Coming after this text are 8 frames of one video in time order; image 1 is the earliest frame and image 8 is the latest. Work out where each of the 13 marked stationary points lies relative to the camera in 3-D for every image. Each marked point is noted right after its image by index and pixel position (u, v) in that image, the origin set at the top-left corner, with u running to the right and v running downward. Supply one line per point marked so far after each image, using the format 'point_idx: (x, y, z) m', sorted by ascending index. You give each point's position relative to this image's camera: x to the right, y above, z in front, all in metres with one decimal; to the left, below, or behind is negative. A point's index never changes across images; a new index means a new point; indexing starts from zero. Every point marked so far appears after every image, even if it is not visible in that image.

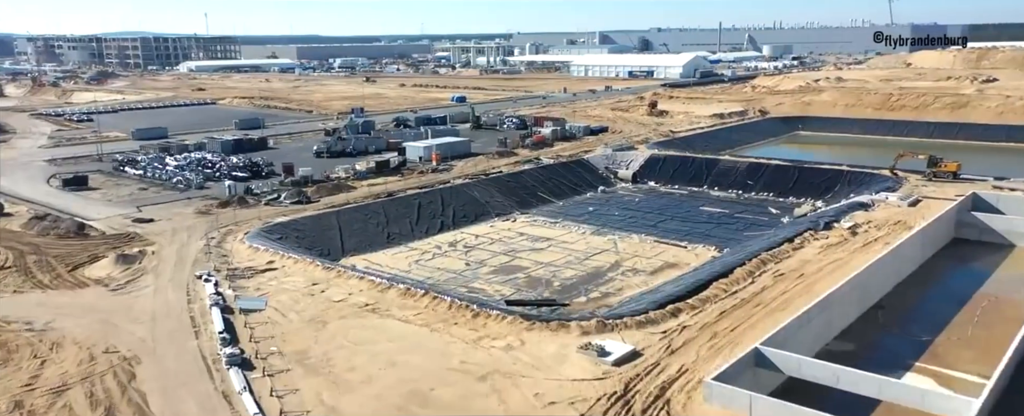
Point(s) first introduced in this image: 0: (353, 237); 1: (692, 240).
0: (-3.9, -0.7, +19.2) m
1: (+4.5, -0.8, +19.8) m
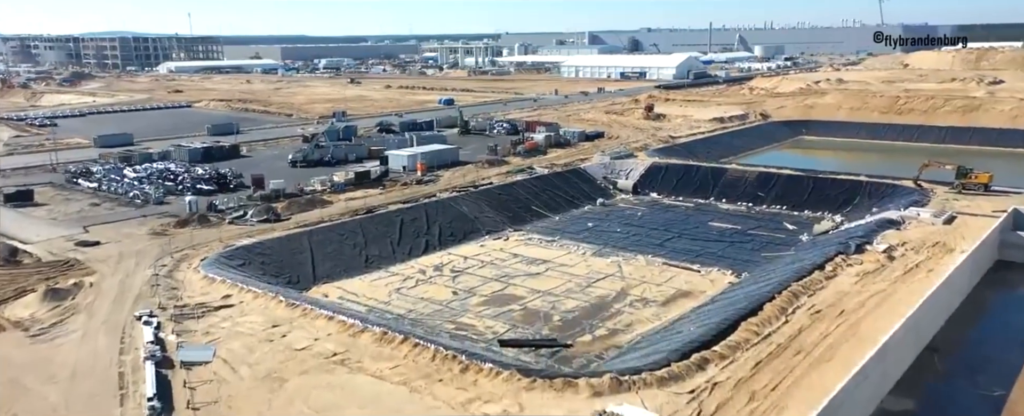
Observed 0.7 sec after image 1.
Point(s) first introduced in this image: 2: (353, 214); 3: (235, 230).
0: (-4.1, -1.2, +17.1) m
1: (+4.4, -1.2, +17.9) m
2: (-4.0, -0.1, +19.8) m
3: (-6.4, -0.5, +18.0) m
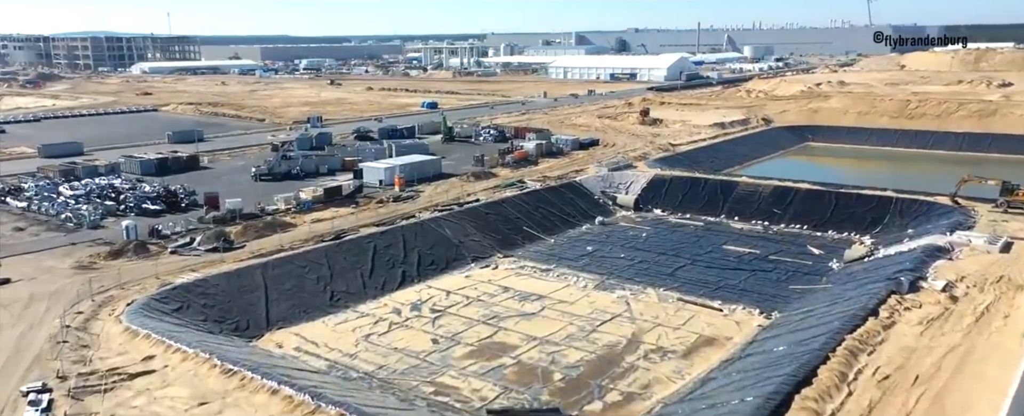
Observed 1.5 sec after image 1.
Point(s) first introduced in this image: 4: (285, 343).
0: (-4.2, -1.7, +14.5) m
1: (+4.2, -1.7, +15.4) m
2: (-4.3, -0.7, +17.2) m
3: (-6.6, -1.1, +15.3) m
4: (-3.8, -2.3, +13.1) m
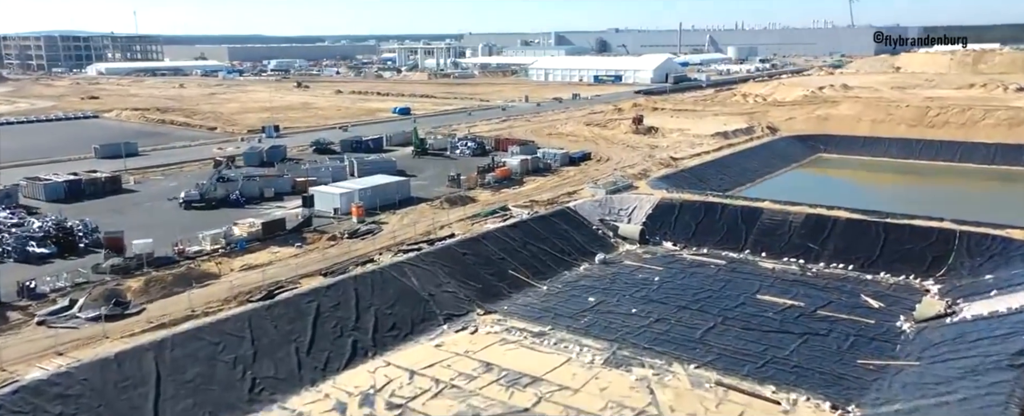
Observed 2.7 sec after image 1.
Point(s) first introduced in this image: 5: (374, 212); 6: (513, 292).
0: (-4.4, -2.6, +10.5) m
1: (+4.0, -2.5, +11.6) m
2: (-4.5, -1.5, +13.2) m
3: (-6.8, -1.9, +11.3) m
4: (-4.0, -3.1, +9.1) m
5: (-3.5, -0.1, +19.8) m
6: (0.0, -1.7, +15.7) m
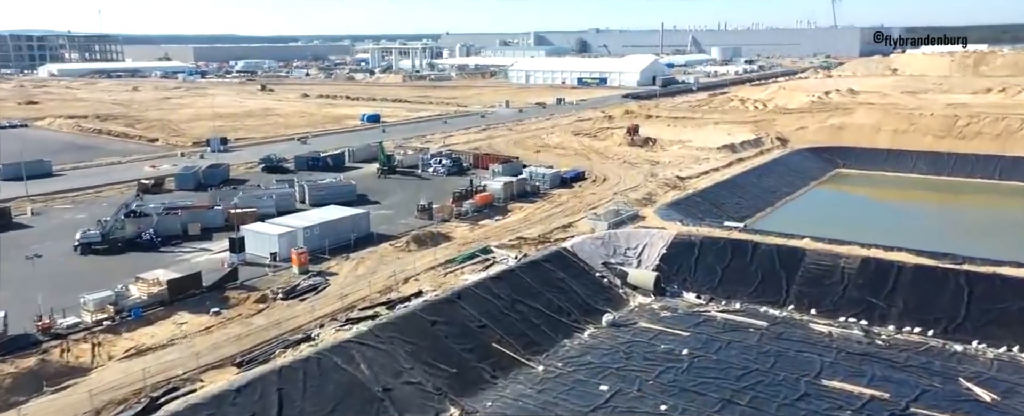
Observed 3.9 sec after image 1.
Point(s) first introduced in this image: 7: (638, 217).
0: (-4.5, -3.4, +6.4) m
1: (+3.8, -3.4, +7.8) m
2: (-4.7, -2.4, +9.2) m
3: (-6.9, -2.8, +7.2) m
4: (-4.0, -4.0, +5.1) m
5: (-3.8, -1.0, +15.8) m
6: (-0.2, -2.5, +11.8) m
7: (+3.1, -0.2, +19.3) m
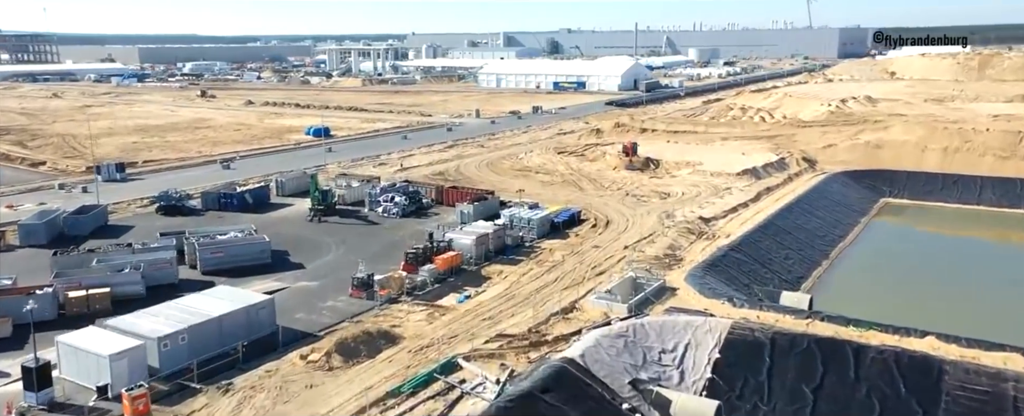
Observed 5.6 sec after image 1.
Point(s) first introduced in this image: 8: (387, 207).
0: (-4.4, -4.7, +0.5) m
1: (+3.9, -4.6, +2.2) m
2: (-4.7, -3.7, +3.2) m
3: (-6.8, -4.1, +1.1) m
4: (-3.8, -5.2, -0.8) m
5: (-4.1, -2.2, +9.8) m
6: (-0.3, -3.8, +6.0) m
7: (+2.7, -1.4, +13.6) m
8: (-3.1, +0.1, +19.3) m
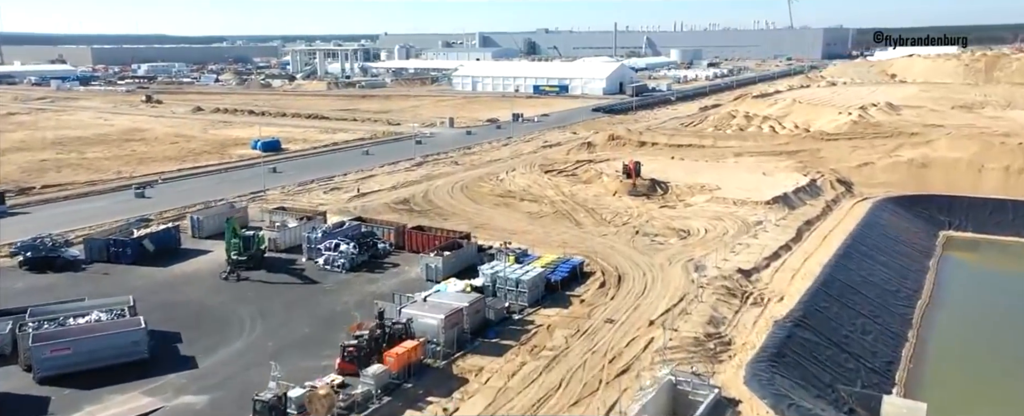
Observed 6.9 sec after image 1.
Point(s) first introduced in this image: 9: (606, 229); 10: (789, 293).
0: (-4.2, -5.6, -4.2) m
1: (+4.1, -5.5, -2.2) m
2: (-4.5, -4.6, -1.4) m
3: (-6.6, -5.0, -3.6) m
4: (-3.5, -6.2, -5.5) m
5: (-4.1, -3.2, +5.2) m
6: (-0.2, -4.7, +1.5) m
7: (+2.5, -2.3, +9.2) m
8: (-3.5, -0.9, +14.7) m
9: (+2.2, -0.4, +17.9) m
10: (+4.8, -1.5, +13.3) m
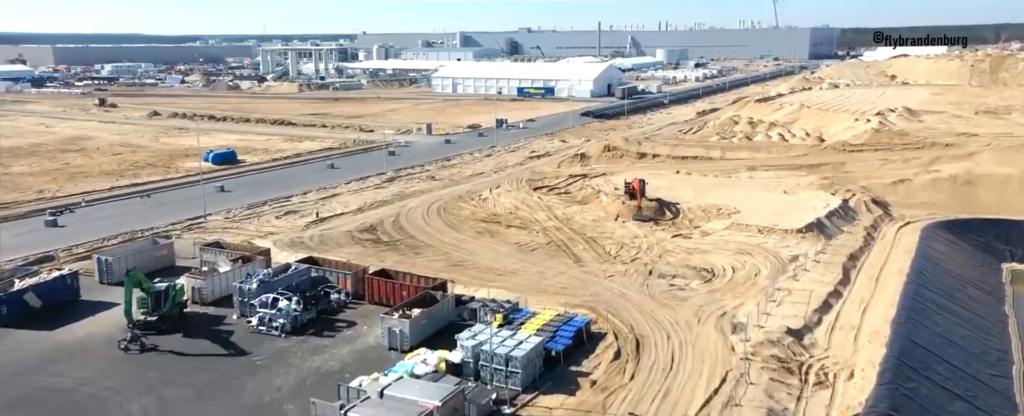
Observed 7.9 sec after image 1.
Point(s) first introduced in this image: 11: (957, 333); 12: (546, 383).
0: (-3.9, -6.3, -7.4) m
1: (+4.3, -6.1, -5.3) m
2: (-4.3, -5.3, -4.7) m
3: (-6.3, -5.7, -6.9) m
4: (-3.3, -6.8, -8.7) m
5: (-4.1, -3.9, +1.9) m
6: (-0.1, -5.4, -1.7) m
7: (+2.5, -3.0, +6.1) m
8: (-3.6, -1.6, +11.5) m
9: (+1.9, -1.1, +14.8) m
10: (+4.6, -2.1, +10.2) m
11: (+6.8, -2.0, +12.1) m
12: (+0.5, -2.2, +9.6) m
